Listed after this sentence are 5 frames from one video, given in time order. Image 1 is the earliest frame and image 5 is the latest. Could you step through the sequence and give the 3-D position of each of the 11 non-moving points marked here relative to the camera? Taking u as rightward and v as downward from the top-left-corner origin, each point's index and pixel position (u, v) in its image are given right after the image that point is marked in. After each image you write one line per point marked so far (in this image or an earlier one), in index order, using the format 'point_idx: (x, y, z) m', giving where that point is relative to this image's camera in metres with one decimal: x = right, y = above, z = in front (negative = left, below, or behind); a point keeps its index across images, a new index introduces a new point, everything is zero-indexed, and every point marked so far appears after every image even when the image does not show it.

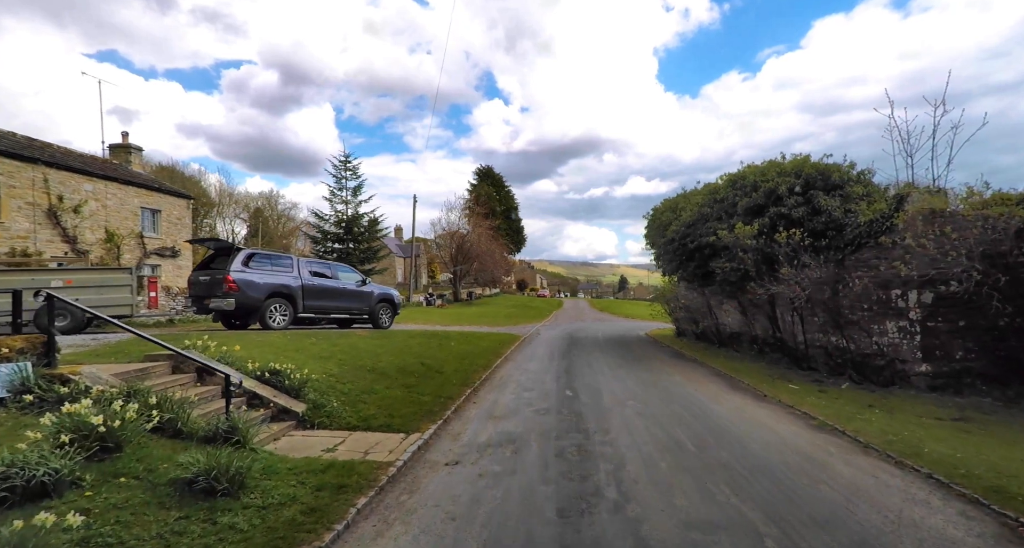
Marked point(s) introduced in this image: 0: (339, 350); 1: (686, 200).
0: (-3.6, -1.6, +10.7) m
1: (+5.5, +2.3, +16.1) m
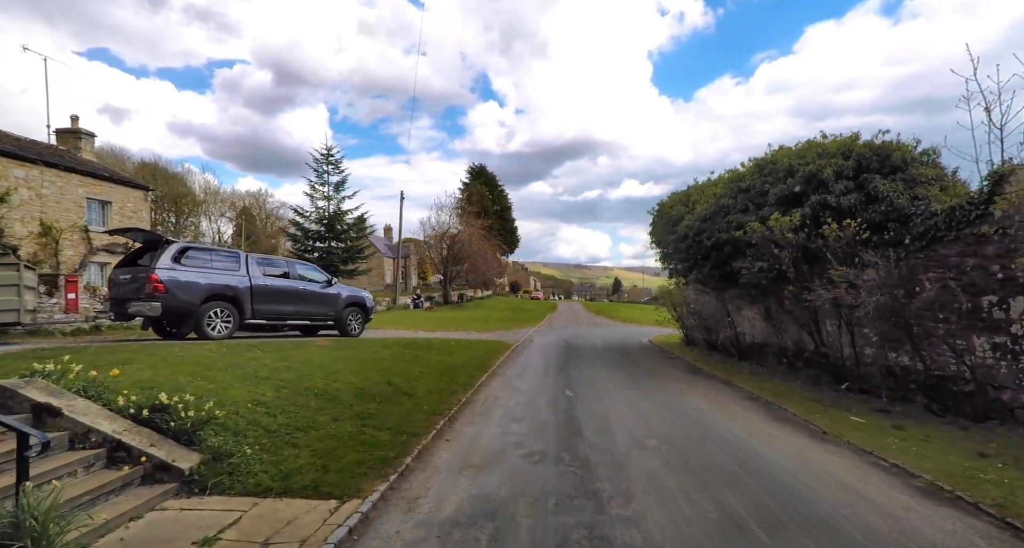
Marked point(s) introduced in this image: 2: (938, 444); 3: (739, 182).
0: (-3.8, -1.6, +8.7) m
1: (+5.3, +2.2, +14.2) m
2: (+4.7, -1.9, +5.7) m
3: (+5.1, +2.1, +11.6) m
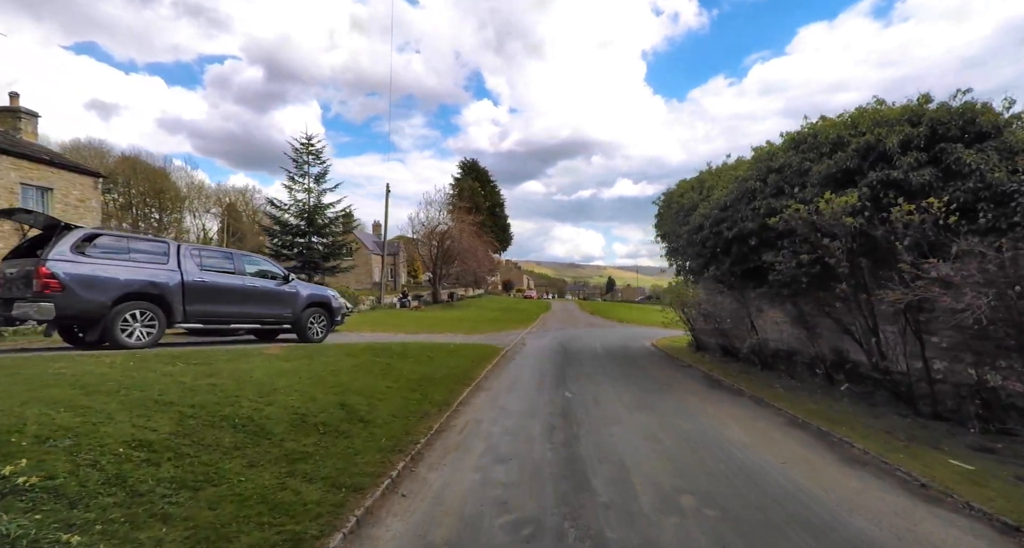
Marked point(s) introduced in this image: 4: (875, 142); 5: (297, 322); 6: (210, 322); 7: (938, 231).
0: (-4.0, -1.5, +6.8) m
1: (+5.0, +2.3, +12.4) m
2: (+4.6, -1.8, +4.0) m
3: (+4.9, +2.2, +9.8) m
4: (+5.3, +1.9, +7.5) m
5: (-4.6, -1.0, +11.1) m
6: (-5.5, -0.9, +9.5) m
7: (+5.3, +0.5, +6.5) m
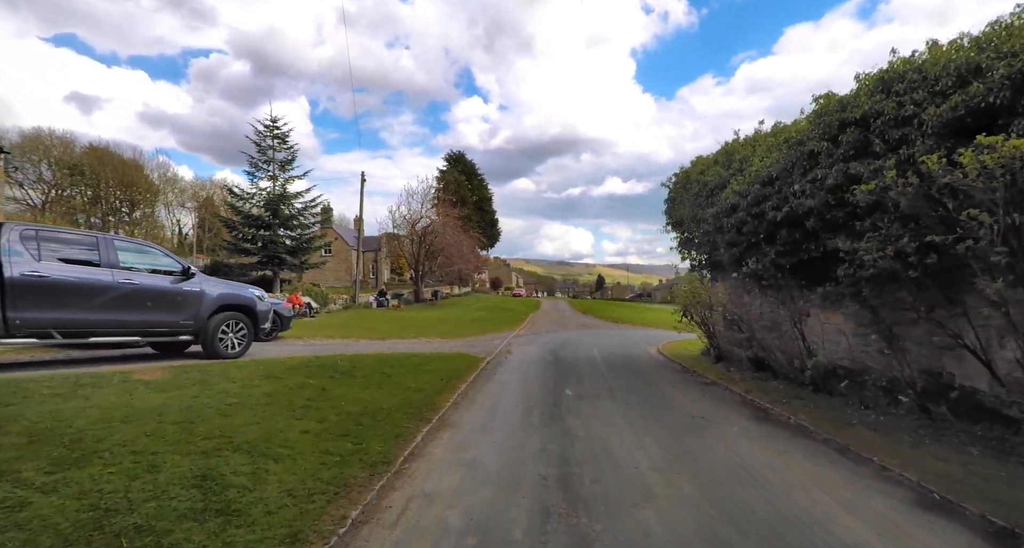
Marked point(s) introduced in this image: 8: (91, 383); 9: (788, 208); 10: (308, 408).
0: (-4.3, -1.4, +4.0) m
1: (+4.6, +2.4, +9.8) m
2: (+4.4, -1.8, +1.3) m
3: (+4.6, +2.2, +7.2) m
4: (+5.0, +2.0, +4.9) m
5: (-5.0, -0.9, +8.3) m
6: (-5.9, -0.8, +6.7) m
7: (+5.1, +0.6, +3.9) m
8: (-4.9, -1.3, +6.0) m
9: (+4.2, +1.0, +8.0) m
10: (-2.7, -1.8, +6.9) m
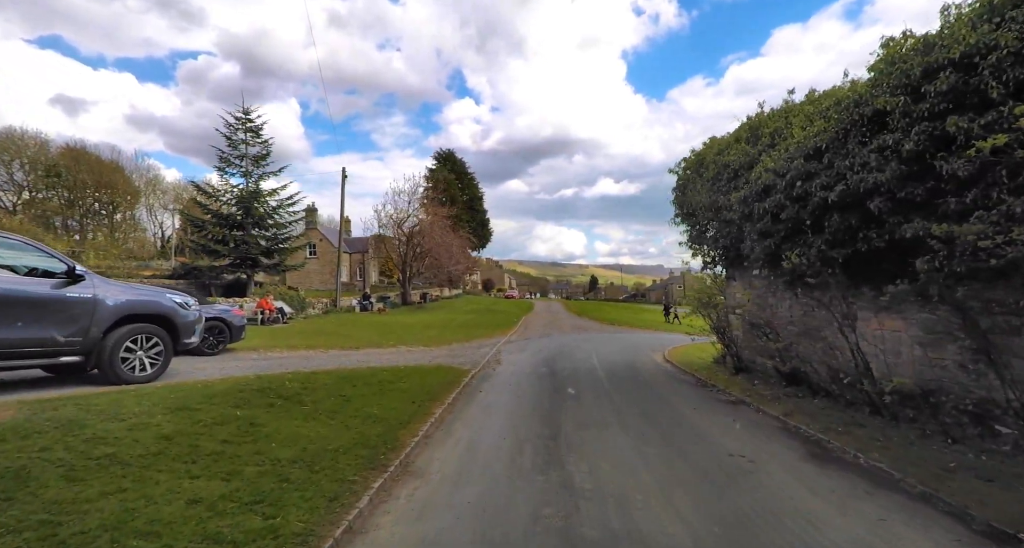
0: (-4.4, -1.4, +2.2) m
1: (+4.4, +2.5, +8.0) m
2: (+4.3, -1.7, -0.4) m
3: (+4.4, +2.3, +5.5) m
4: (+4.8, +2.1, +3.2) m
5: (-5.2, -0.9, +6.4) m
6: (-6.0, -0.8, +4.8) m
7: (+4.9, +0.7, +2.1) m
8: (-5.1, -1.3, +4.1) m
9: (+4.0, +1.1, +6.2) m
10: (-2.9, -1.8, +5.1) m
